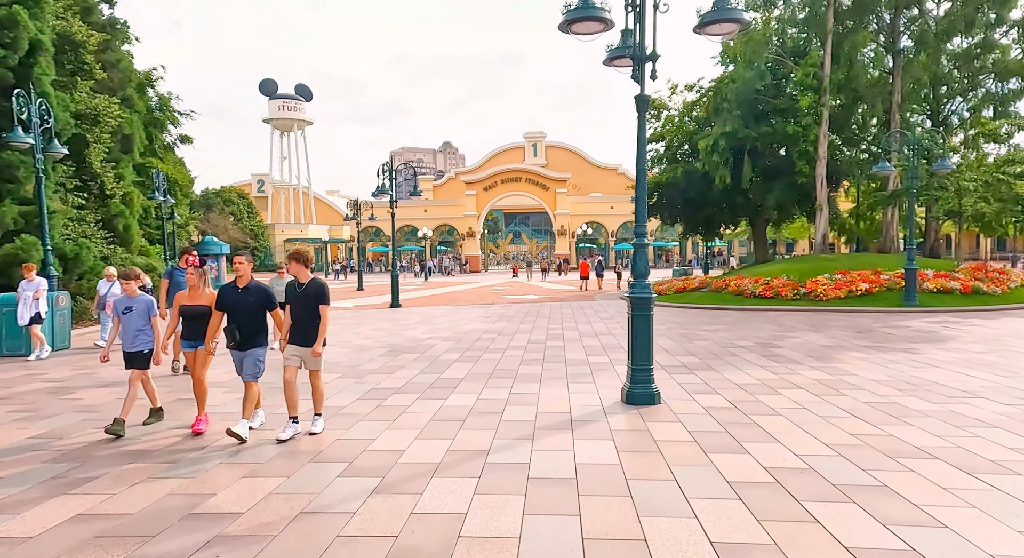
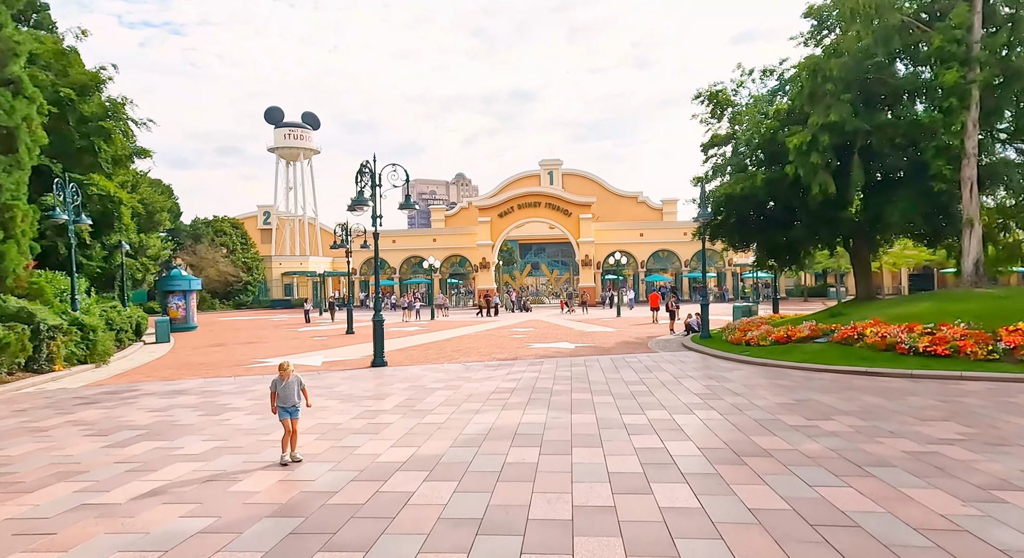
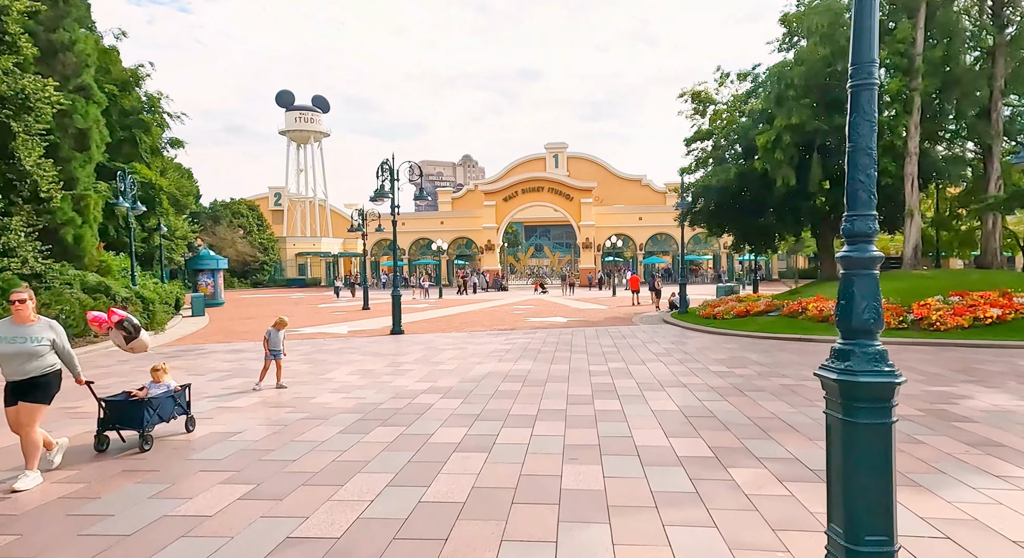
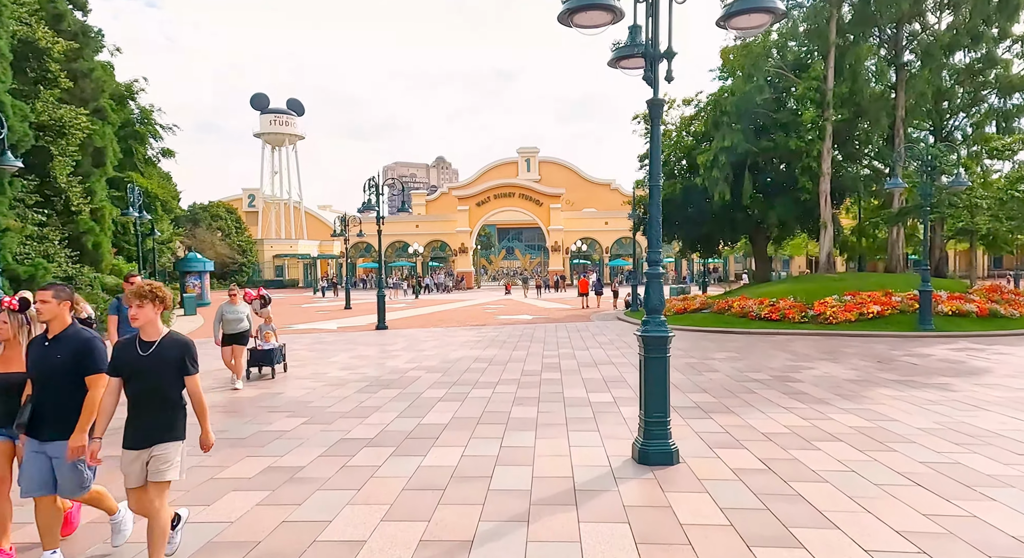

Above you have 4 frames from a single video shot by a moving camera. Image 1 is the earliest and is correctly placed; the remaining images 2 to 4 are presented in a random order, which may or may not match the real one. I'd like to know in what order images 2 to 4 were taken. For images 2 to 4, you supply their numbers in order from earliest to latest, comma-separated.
4, 3, 2
